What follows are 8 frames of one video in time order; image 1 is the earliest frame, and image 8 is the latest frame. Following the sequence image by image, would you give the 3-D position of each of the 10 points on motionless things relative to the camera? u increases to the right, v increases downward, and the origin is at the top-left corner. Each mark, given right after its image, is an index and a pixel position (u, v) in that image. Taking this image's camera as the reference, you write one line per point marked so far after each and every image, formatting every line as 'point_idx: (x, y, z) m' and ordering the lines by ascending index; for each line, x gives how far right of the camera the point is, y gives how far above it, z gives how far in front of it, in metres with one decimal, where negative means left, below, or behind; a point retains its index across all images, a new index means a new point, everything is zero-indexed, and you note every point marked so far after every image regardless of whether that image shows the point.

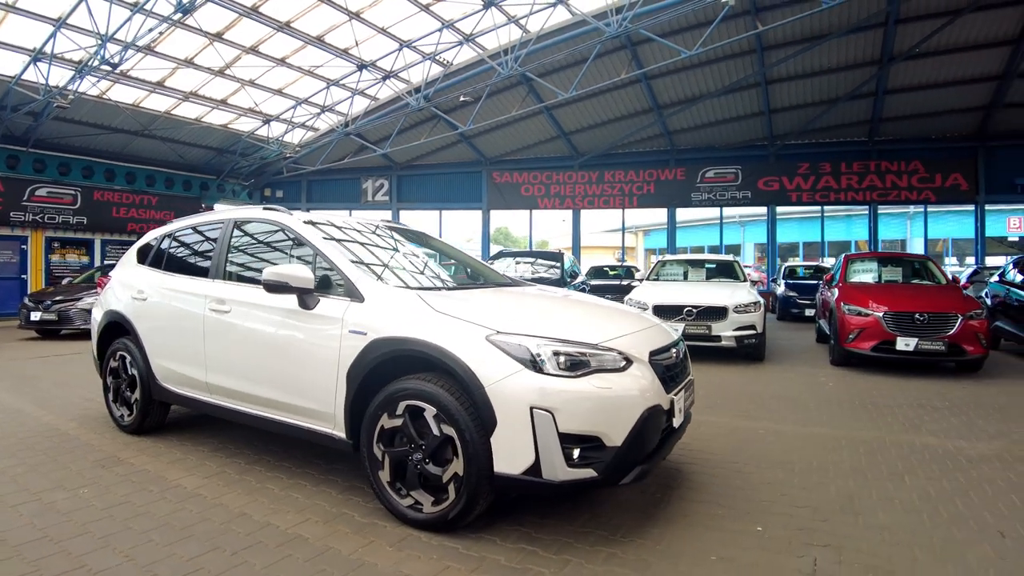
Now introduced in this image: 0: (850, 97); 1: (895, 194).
0: (+8.2, +4.6, +15.0) m
1: (+10.2, +2.5, +16.3) m
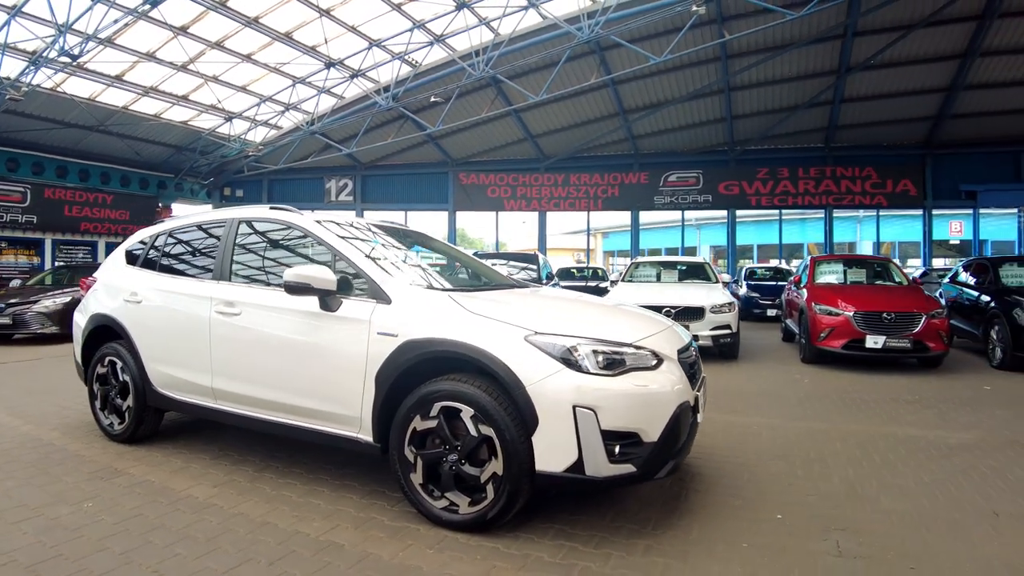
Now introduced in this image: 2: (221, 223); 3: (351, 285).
0: (+7.5, +4.6, +15.6) m
1: (+9.3, +2.4, +17.1) m
2: (-2.4, +0.5, +4.5) m
3: (-0.9, 0.0, +3.5) m
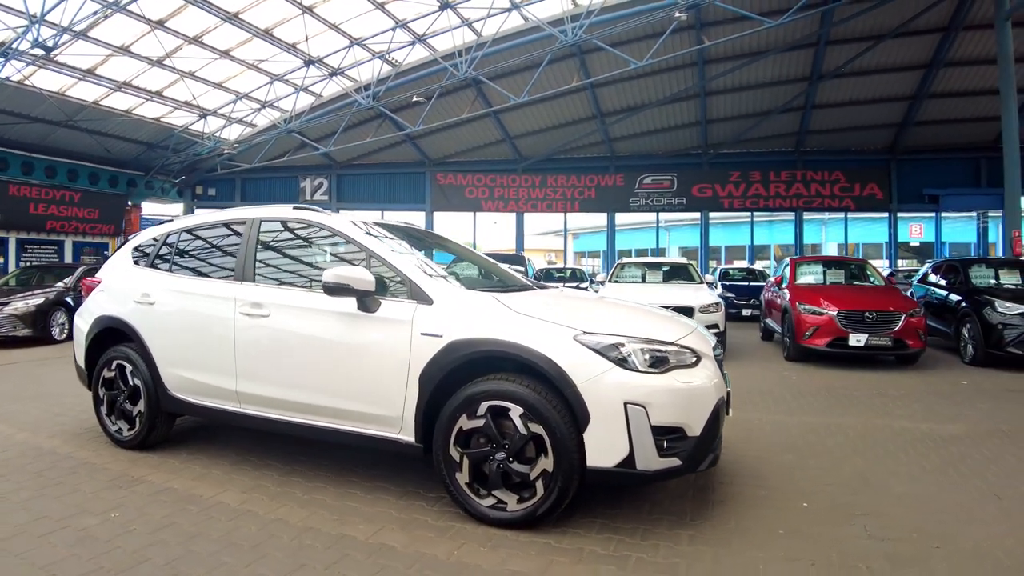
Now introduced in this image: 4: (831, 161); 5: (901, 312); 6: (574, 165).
0: (+7.0, +4.6, +16.1) m
1: (+8.7, +2.4, +17.7) m
2: (-2.2, +0.5, +4.4) m
3: (-0.7, 0.0, +3.5) m
4: (+9.4, +3.8, +18.3) m
5: (+5.2, -0.3, +8.2) m
6: (+2.0, +3.9, +19.6) m
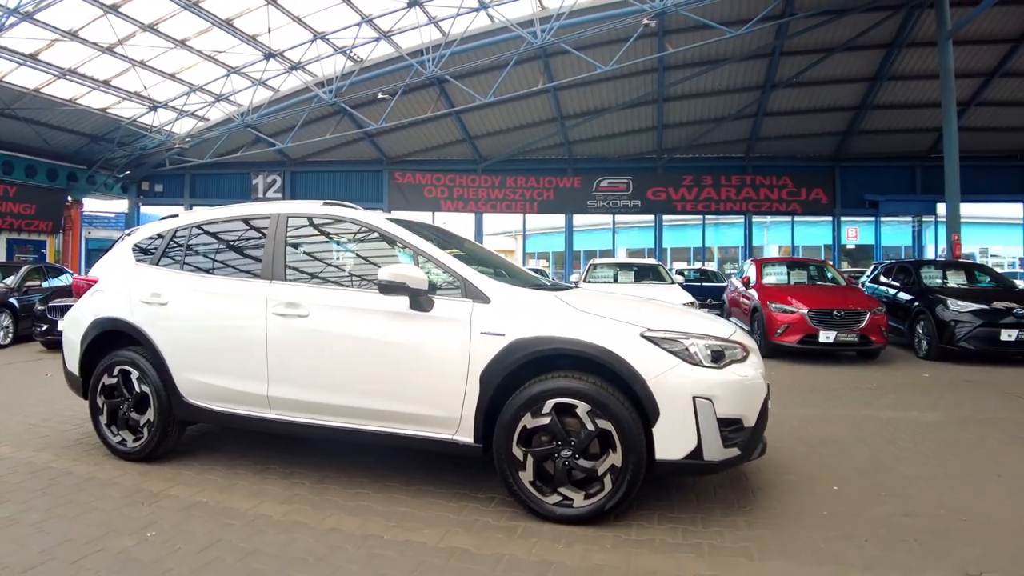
0: (+6.0, +4.6, +16.8) m
1: (+7.6, +2.4, +18.5) m
2: (-2.0, +0.5, +4.2) m
3: (-0.4, 0.0, +3.5) m
4: (+8.2, +3.8, +19.2) m
5: (+5.0, -0.3, +8.7) m
6: (+0.7, +3.9, +19.7) m
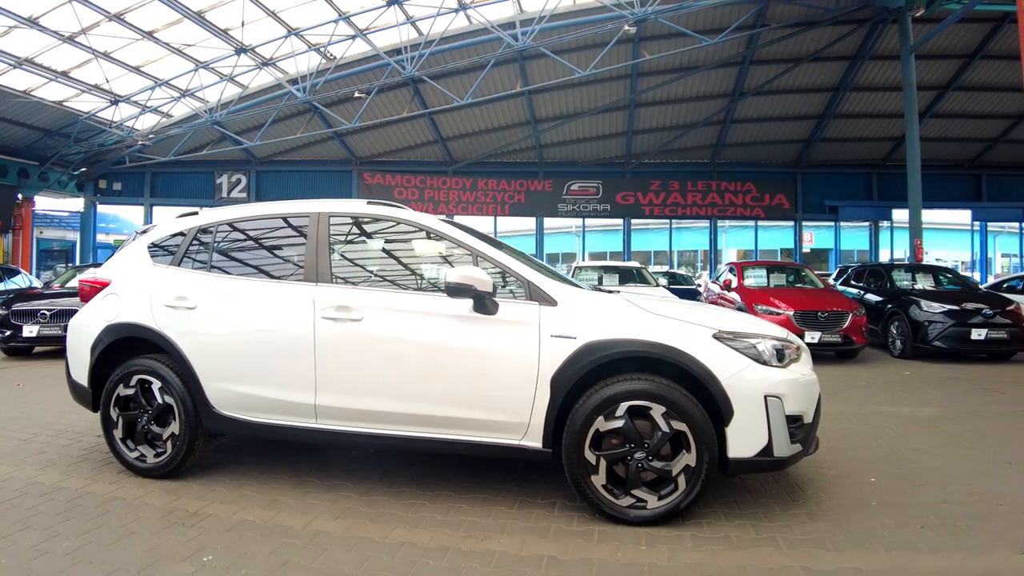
0: (+5.3, +4.5, +17.2) m
1: (+6.7, +2.4, +19.0) m
2: (-1.7, +0.4, +4.0) m
3: (-0.1, 0.0, +3.4) m
4: (+7.3, +3.7, +19.8) m
5: (+4.9, -0.3, +9.1) m
6: (-0.3, +3.8, +19.7) m
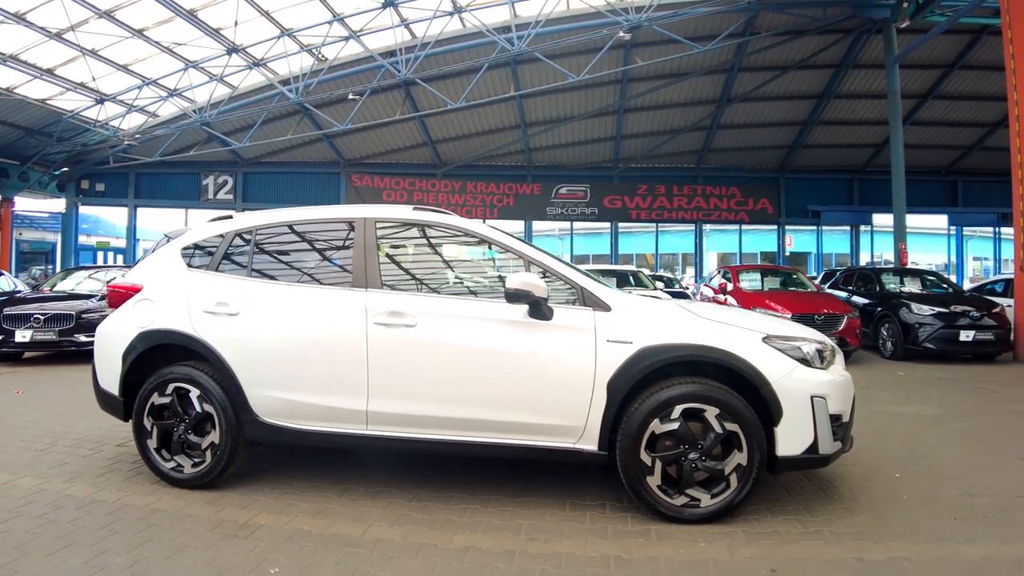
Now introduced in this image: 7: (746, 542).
0: (+5.0, +4.5, +17.4) m
1: (+6.4, +2.3, +19.3) m
2: (-1.5, +0.4, +4.0) m
3: (+0.2, 0.0, +3.5) m
4: (+6.9, +3.6, +20.1) m
5: (+5.0, -0.4, +9.3) m
6: (-0.7, +3.7, +19.8) m
7: (+1.2, -1.3, +3.1) m
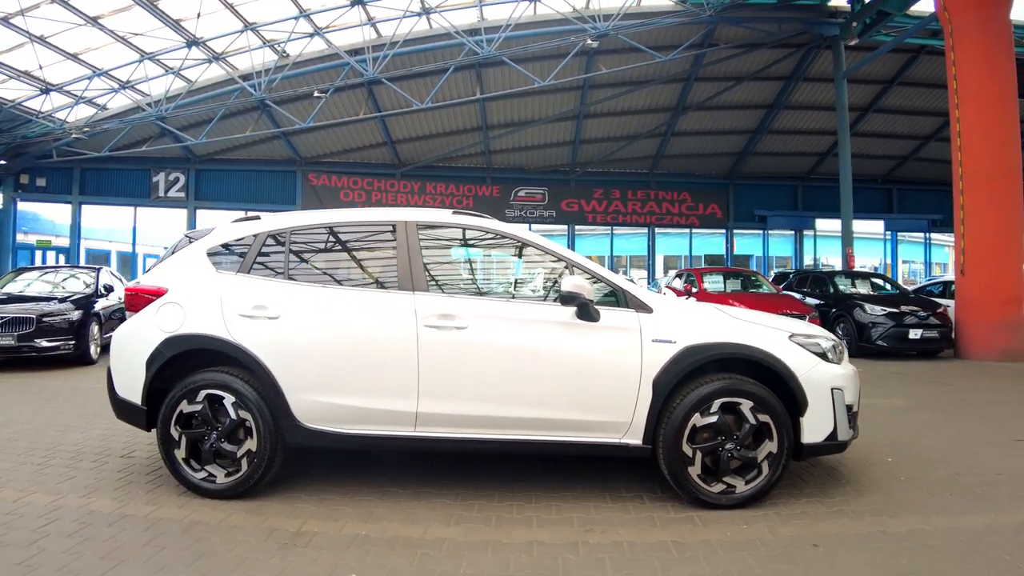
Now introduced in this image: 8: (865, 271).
0: (+3.9, +4.4, +18.0) m
1: (+5.1, +2.3, +20.0) m
2: (-1.2, +0.4, +4.0) m
3: (+0.5, 0.0, +3.6) m
4: (+5.5, +3.6, +20.9) m
5: (+4.7, -0.4, +9.9) m
6: (-2.0, +3.7, +19.8) m
7: (+1.5, -1.3, +3.4) m
8: (+6.6, +0.3, +11.5) m
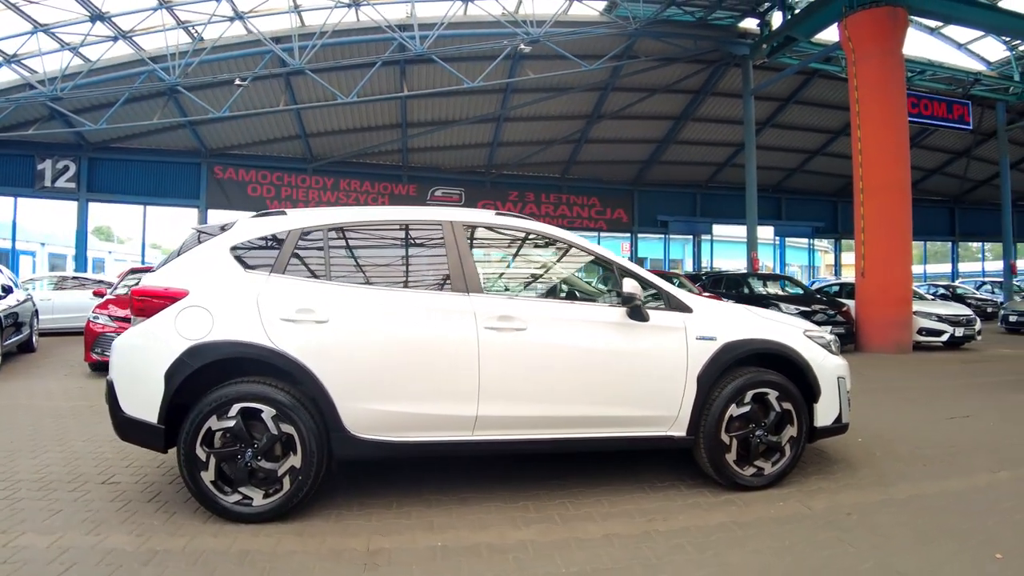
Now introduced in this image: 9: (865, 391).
0: (+1.6, +4.4, +18.6) m
1: (+2.4, +2.3, +20.8) m
2: (-0.9, +0.4, +3.9) m
3: (+0.8, 0.0, +3.8) m
4: (+2.7, +3.6, +21.7) m
5: (+3.8, -0.4, +10.8) m
6: (-4.5, +3.7, +19.3) m
7: (+1.9, -1.3, +3.8) m
8: (+5.4, +0.3, +12.7) m
9: (+4.3, -1.3, +7.5) m
